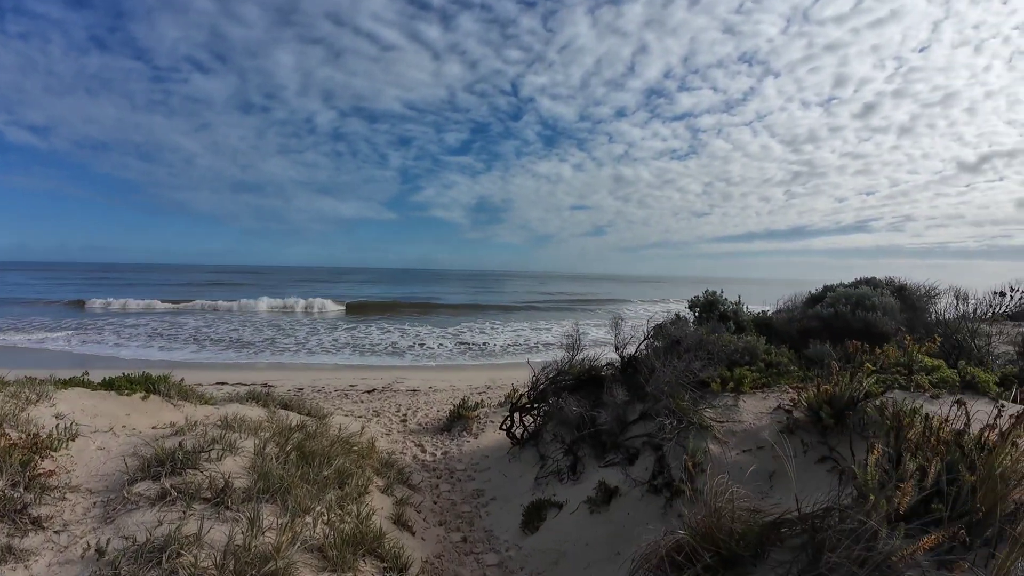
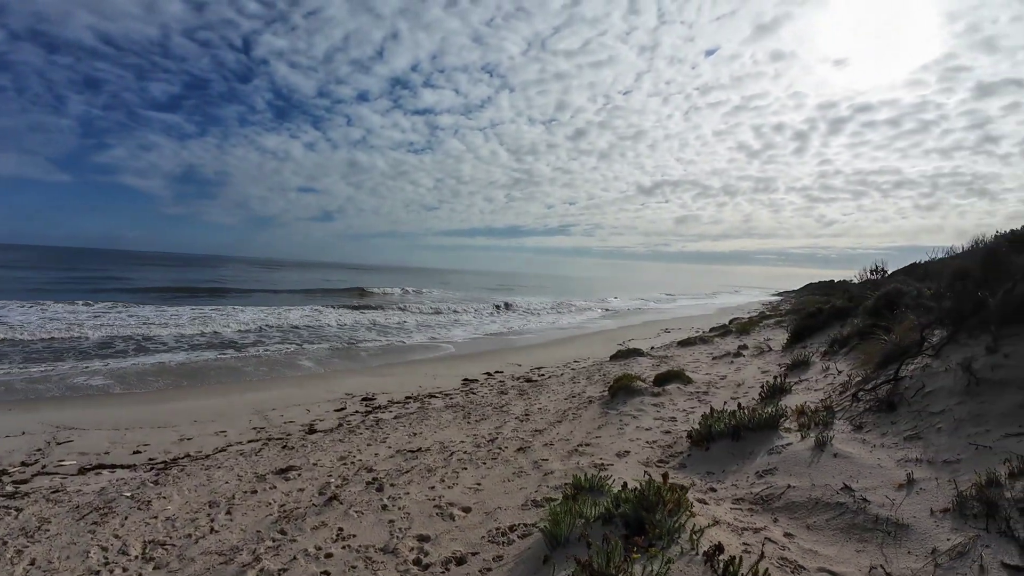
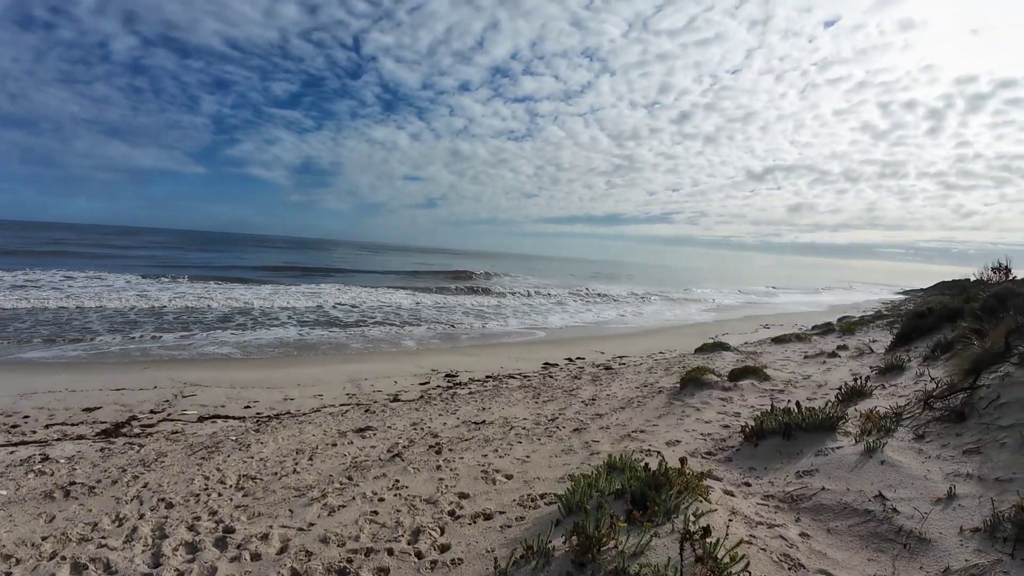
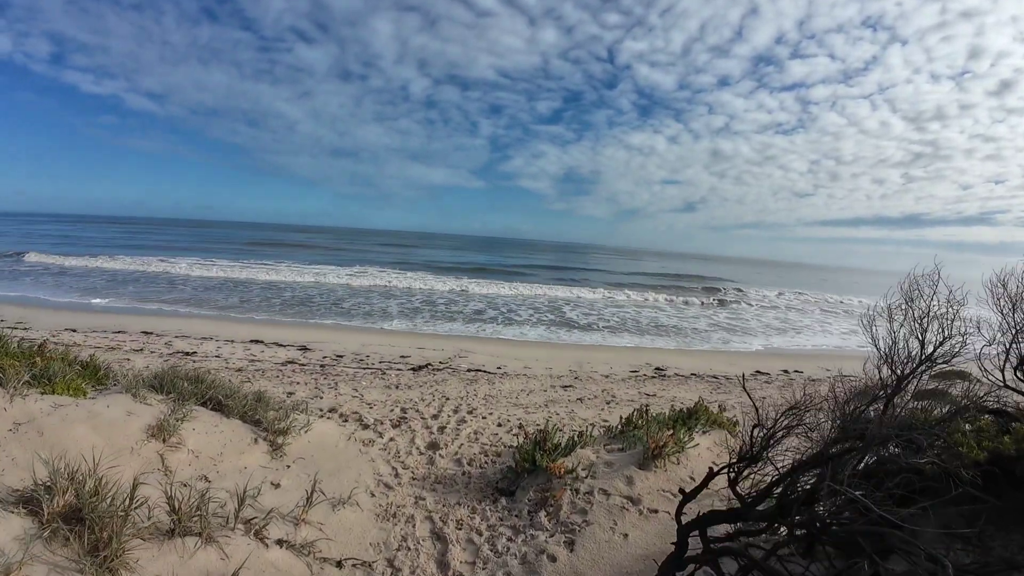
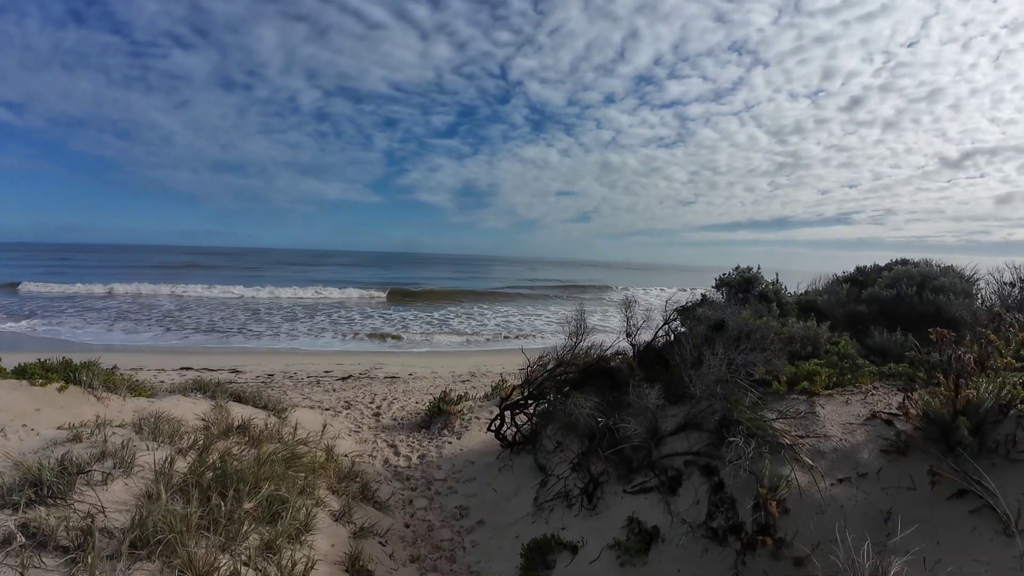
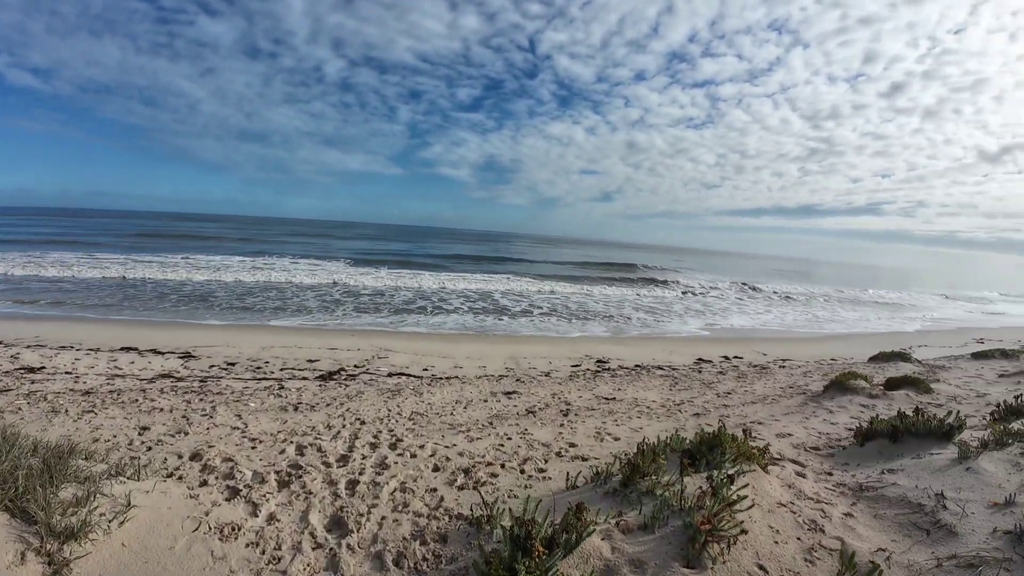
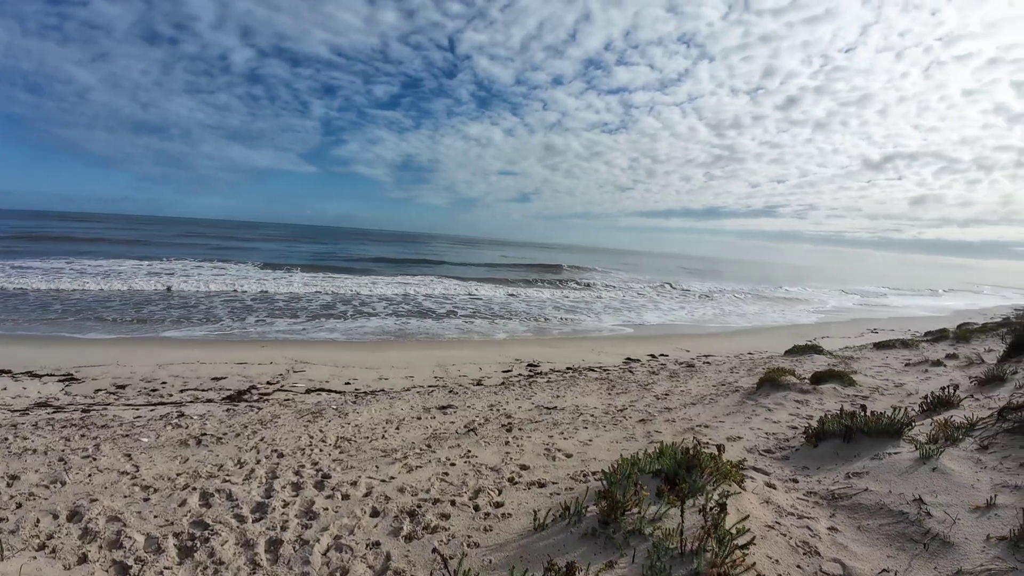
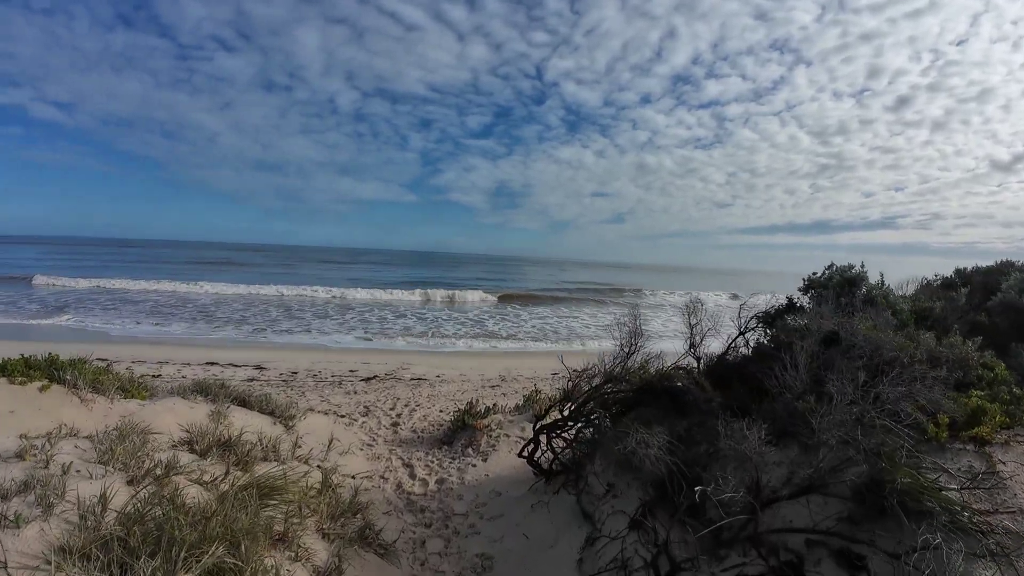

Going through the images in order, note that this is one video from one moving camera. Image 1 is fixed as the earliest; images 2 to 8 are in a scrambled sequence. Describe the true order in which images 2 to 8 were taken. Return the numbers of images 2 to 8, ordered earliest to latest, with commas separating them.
5, 8, 4, 6, 7, 3, 2
